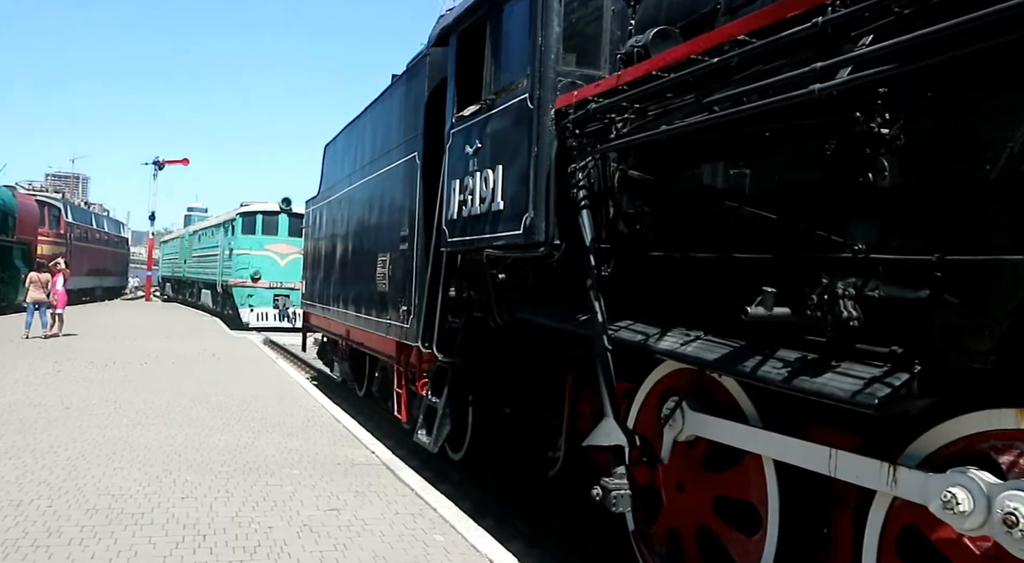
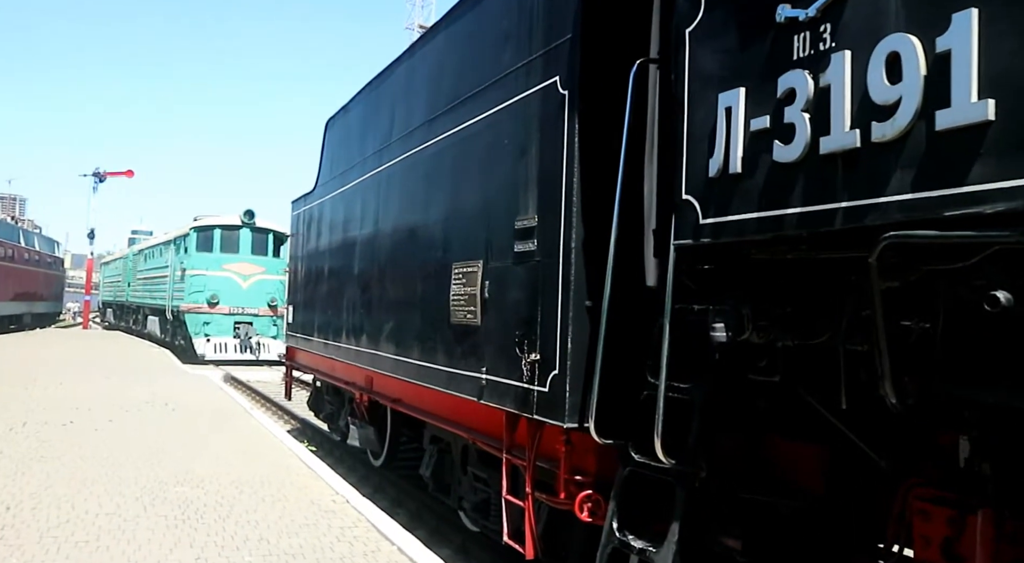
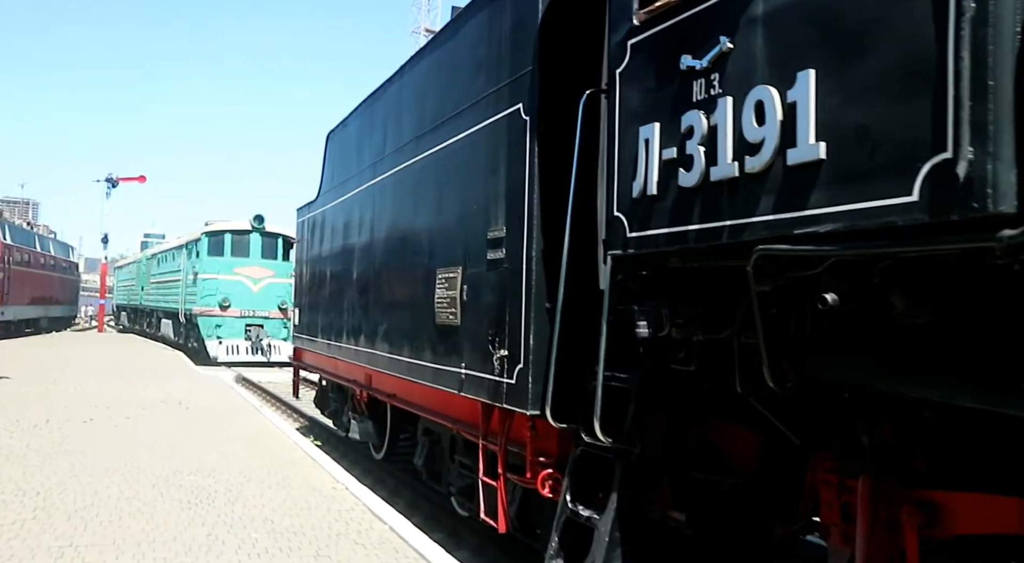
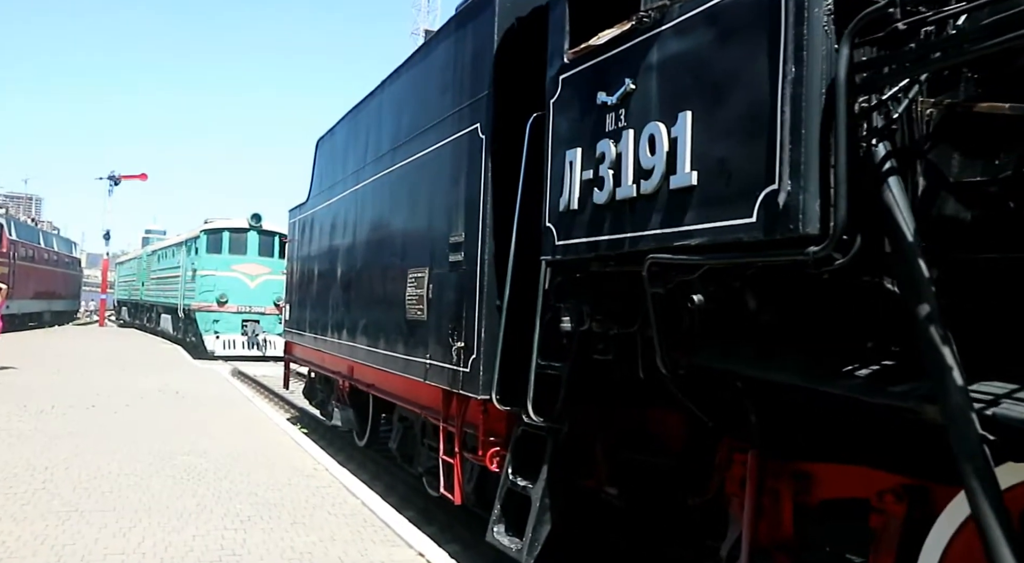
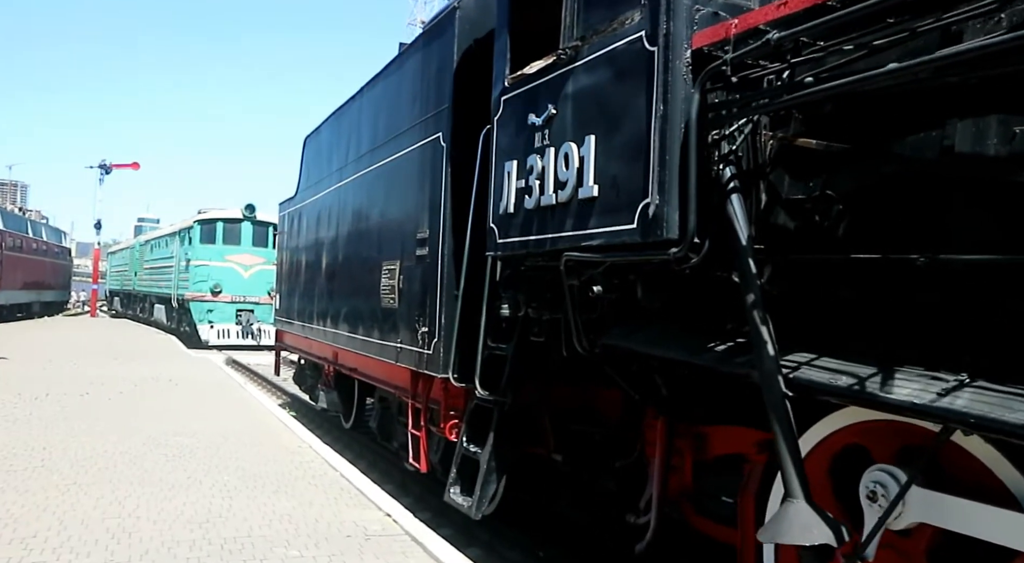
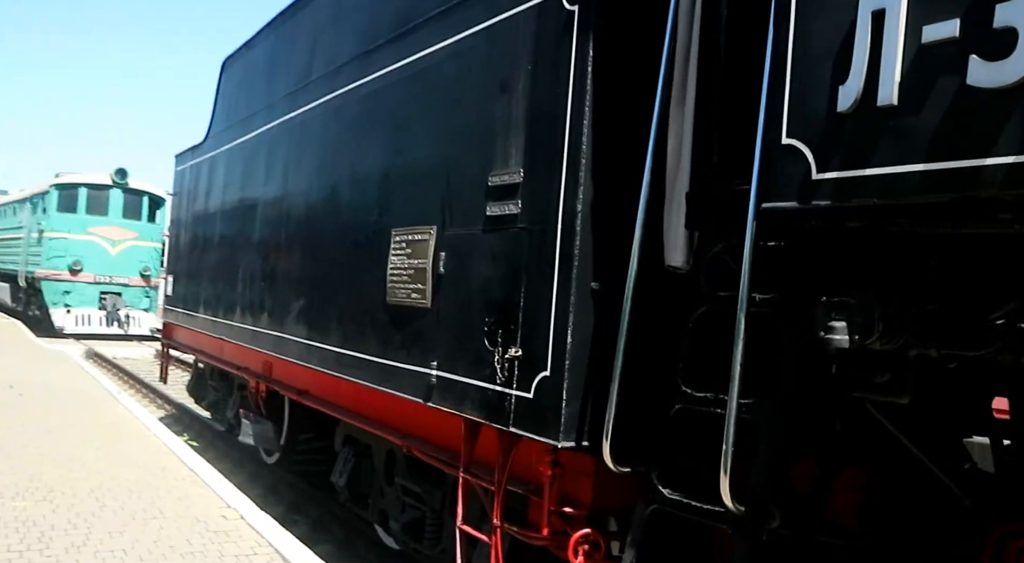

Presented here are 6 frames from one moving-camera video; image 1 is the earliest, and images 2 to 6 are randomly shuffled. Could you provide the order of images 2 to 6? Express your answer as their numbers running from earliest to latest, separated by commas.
5, 4, 3, 2, 6
